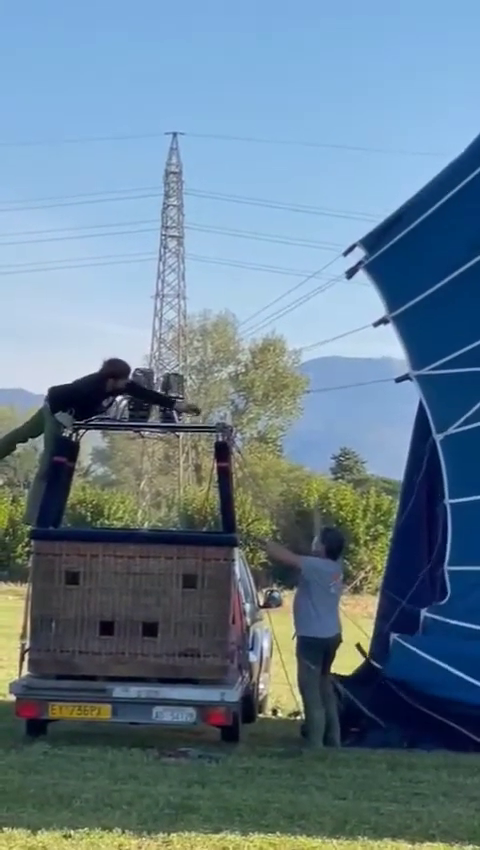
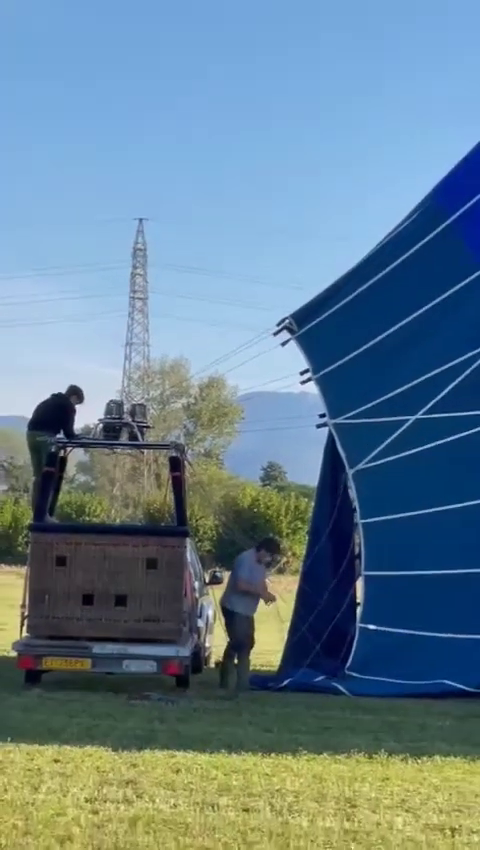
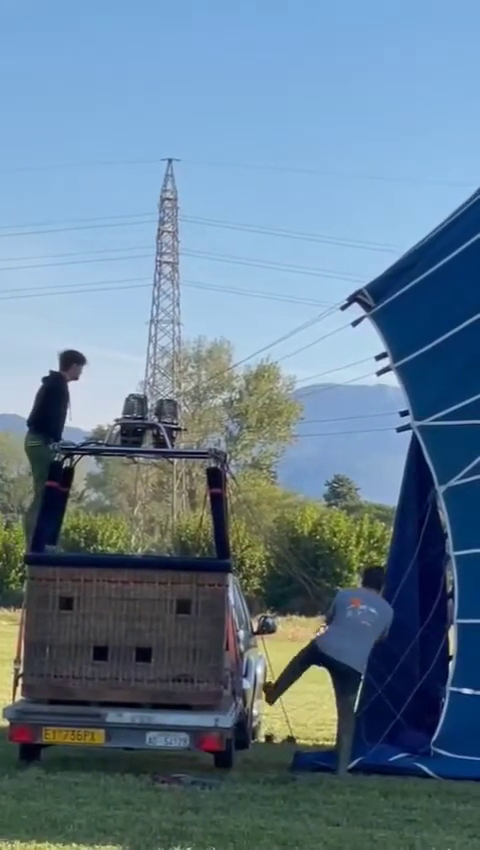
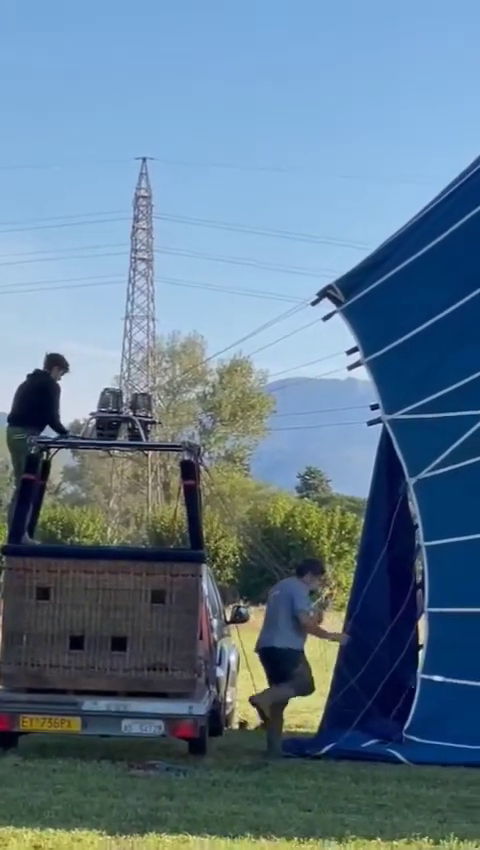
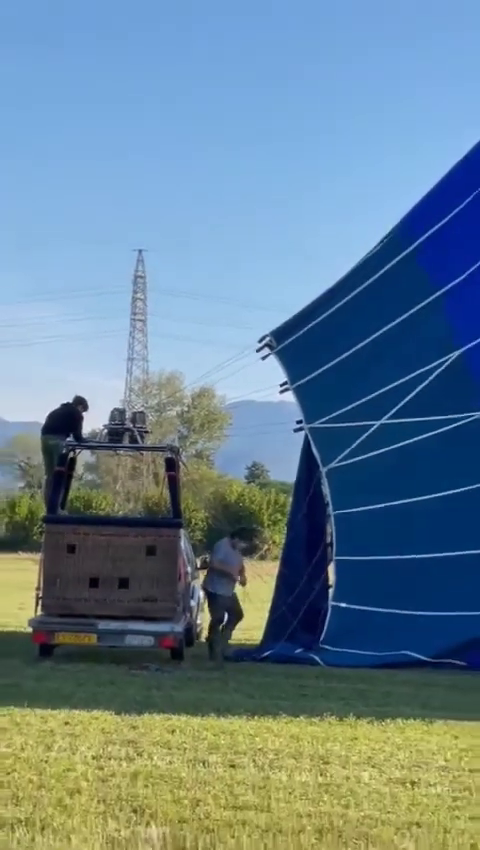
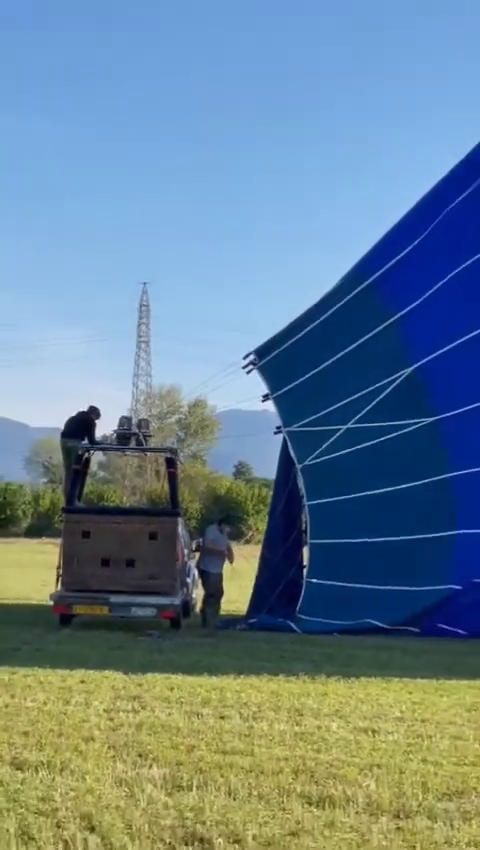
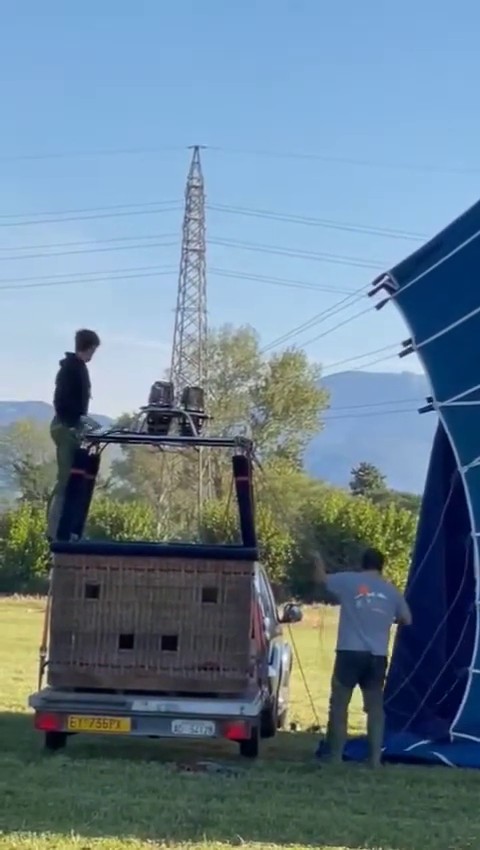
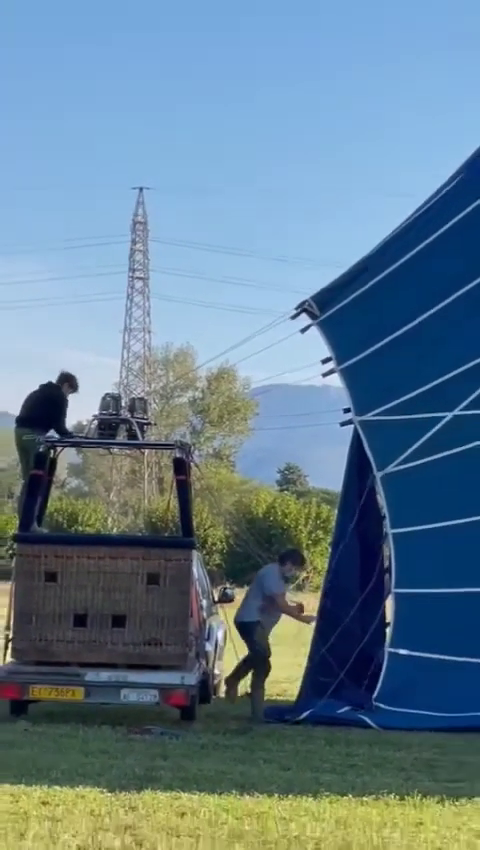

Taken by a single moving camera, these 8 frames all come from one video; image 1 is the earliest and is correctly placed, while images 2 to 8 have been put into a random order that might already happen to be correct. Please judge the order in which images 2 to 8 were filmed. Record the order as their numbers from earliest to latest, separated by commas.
7, 3, 4, 8, 2, 5, 6
